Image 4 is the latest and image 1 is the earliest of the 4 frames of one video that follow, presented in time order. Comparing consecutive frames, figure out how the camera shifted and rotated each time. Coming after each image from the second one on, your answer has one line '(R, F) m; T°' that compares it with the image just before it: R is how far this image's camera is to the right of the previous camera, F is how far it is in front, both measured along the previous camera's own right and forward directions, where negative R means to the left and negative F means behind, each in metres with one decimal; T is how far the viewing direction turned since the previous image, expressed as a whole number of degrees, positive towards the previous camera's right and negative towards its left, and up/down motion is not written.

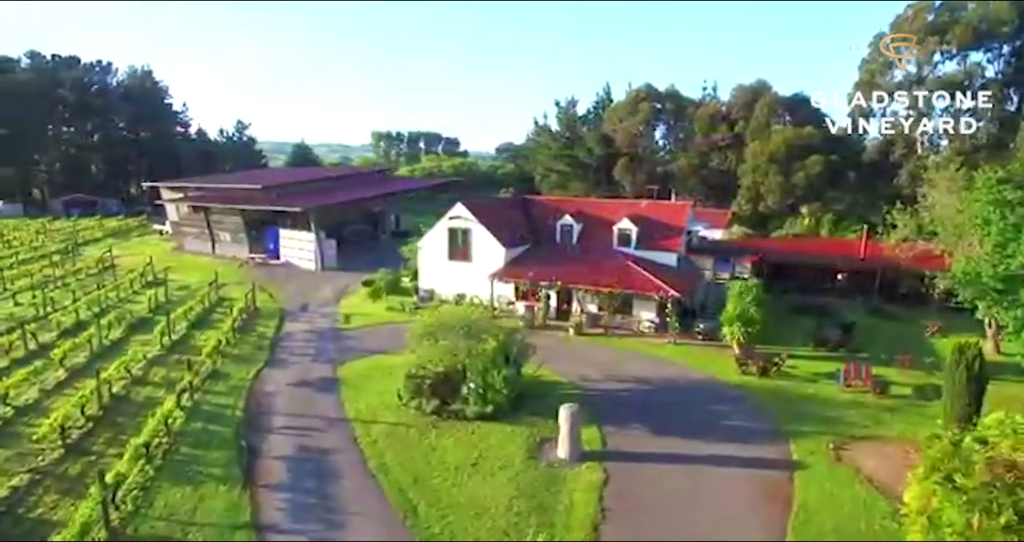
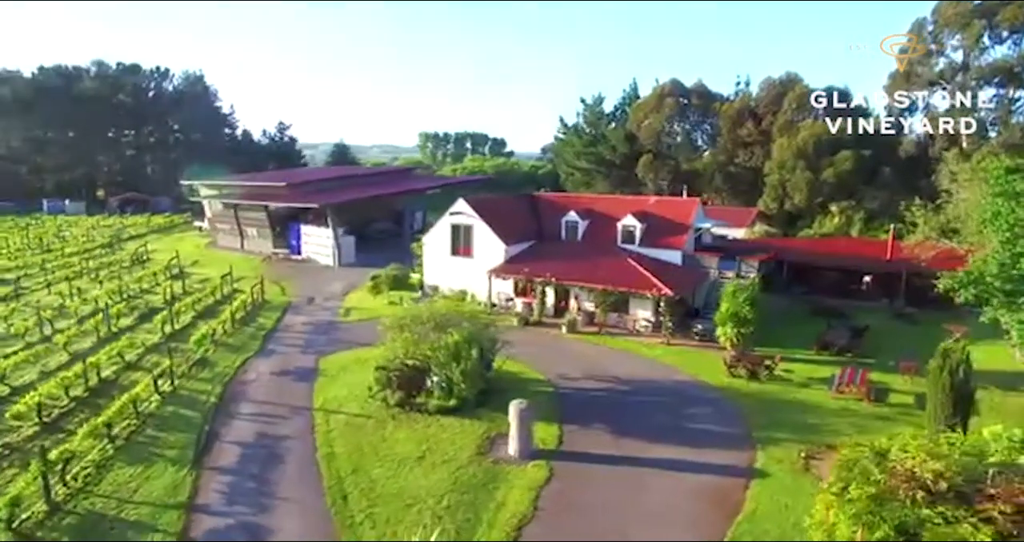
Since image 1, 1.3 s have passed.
(+3.3, +0.3) m; -7°
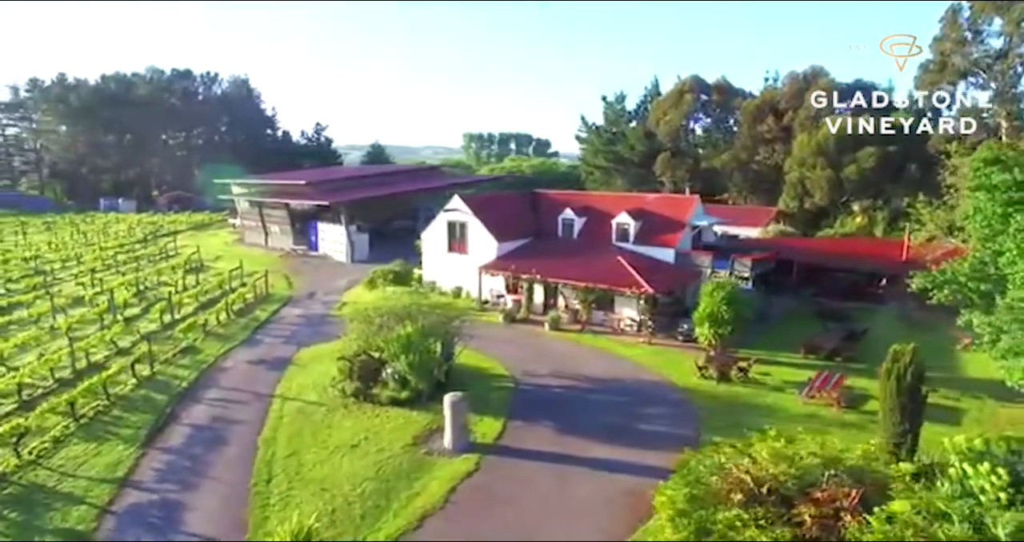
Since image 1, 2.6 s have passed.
(+3.7, +0.2) m; -7°
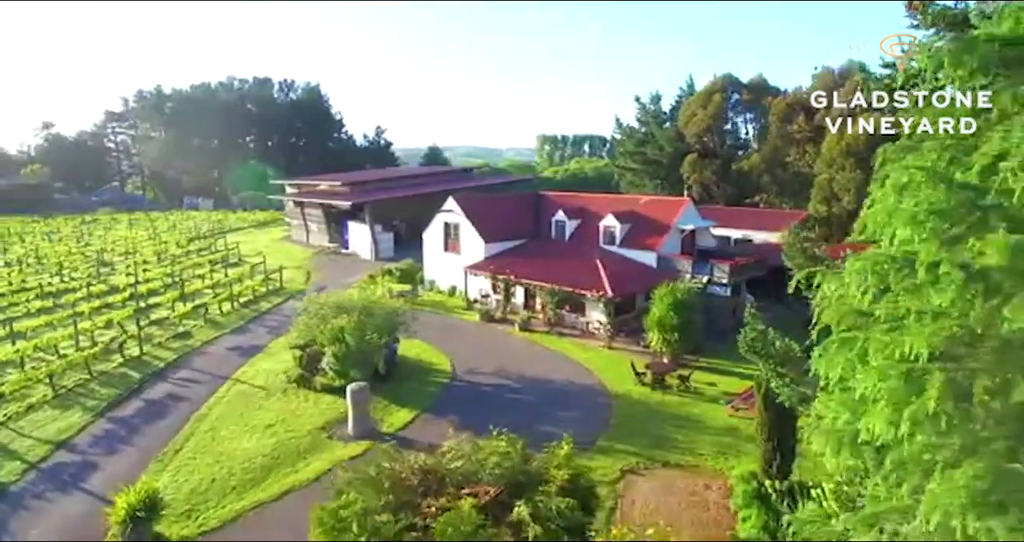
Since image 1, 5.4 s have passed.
(+6.0, +0.3) m; -11°
